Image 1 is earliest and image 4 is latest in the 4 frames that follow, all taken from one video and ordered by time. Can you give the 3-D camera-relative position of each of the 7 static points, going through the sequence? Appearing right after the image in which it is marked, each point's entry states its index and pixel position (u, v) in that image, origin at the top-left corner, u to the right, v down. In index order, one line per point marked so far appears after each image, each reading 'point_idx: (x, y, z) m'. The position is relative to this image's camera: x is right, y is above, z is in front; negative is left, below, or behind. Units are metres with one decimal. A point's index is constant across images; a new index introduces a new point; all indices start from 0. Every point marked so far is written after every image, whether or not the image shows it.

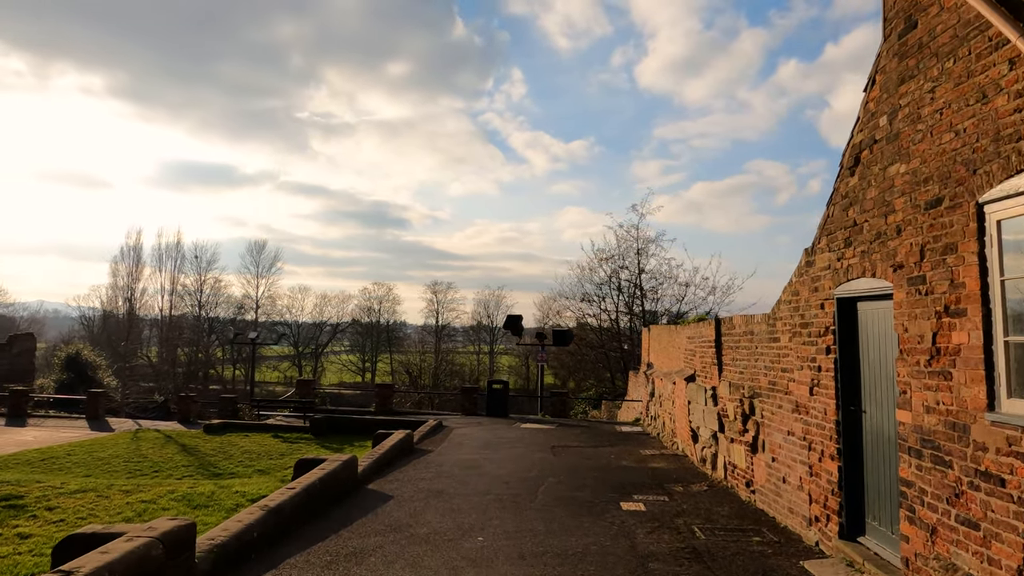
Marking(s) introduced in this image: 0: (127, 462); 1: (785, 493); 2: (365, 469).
0: (-7.7, -3.5, +11.9) m
1: (+3.0, -2.3, +6.6) m
2: (-2.1, -2.6, +8.5) m
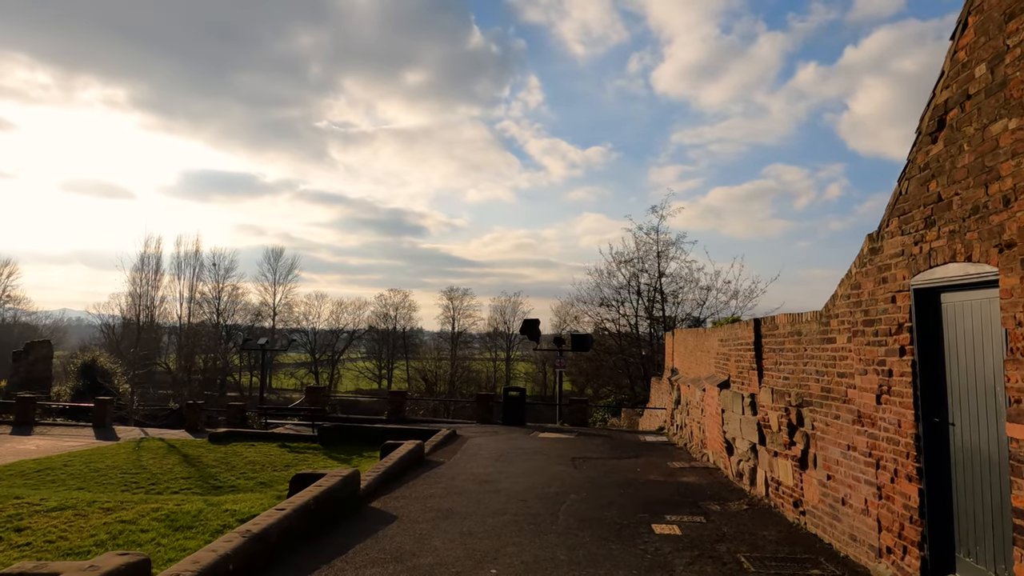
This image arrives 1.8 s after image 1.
0: (-7.4, -3.5, +11.3) m
1: (+3.2, -2.2, +5.7) m
2: (-1.9, -2.5, +7.7) m
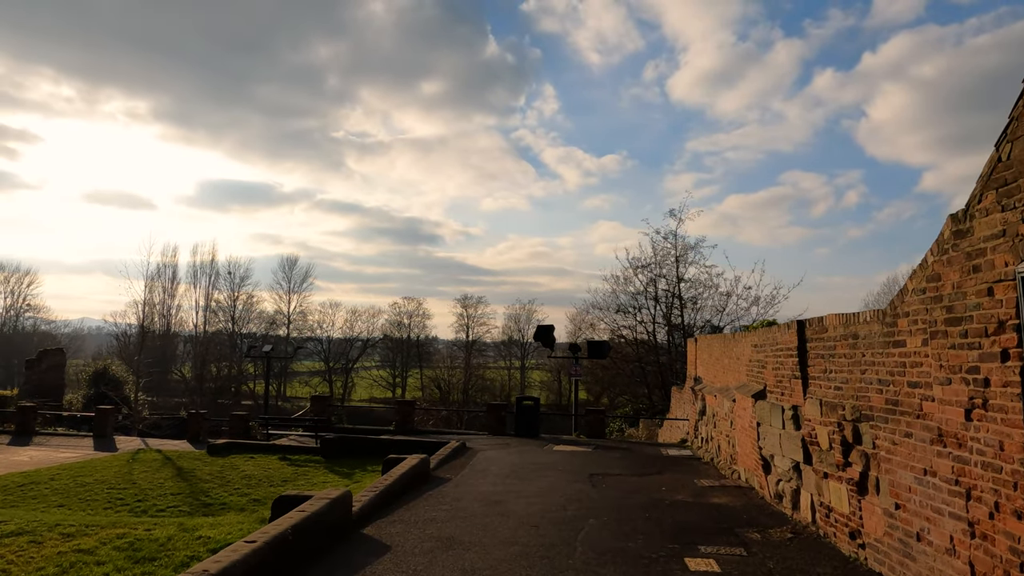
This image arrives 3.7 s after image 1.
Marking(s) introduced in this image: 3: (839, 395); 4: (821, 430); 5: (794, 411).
0: (-7.1, -3.6, +10.6) m
1: (+3.3, -2.1, +4.7) m
2: (-1.7, -2.5, +6.9) m
3: (+3.4, -1.1, +6.2) m
4: (+3.4, -1.6, +6.5) m
5: (+3.5, -1.5, +7.3) m
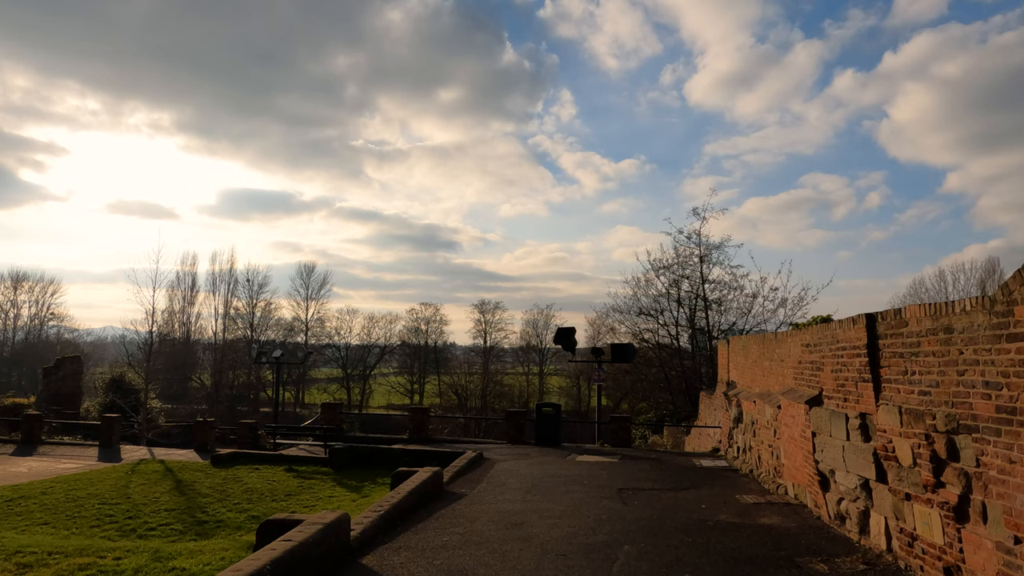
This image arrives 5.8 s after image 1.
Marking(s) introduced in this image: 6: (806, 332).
0: (-6.8, -3.6, +9.9) m
1: (+3.4, -2.0, +3.7) m
2: (-1.5, -2.5, +6.0) m
3: (+3.6, -1.0, +5.1) m
4: (+3.6, -1.4, +5.5) m
5: (+3.7, -1.4, +6.3) m
6: (+4.0, -0.6, +8.1) m
